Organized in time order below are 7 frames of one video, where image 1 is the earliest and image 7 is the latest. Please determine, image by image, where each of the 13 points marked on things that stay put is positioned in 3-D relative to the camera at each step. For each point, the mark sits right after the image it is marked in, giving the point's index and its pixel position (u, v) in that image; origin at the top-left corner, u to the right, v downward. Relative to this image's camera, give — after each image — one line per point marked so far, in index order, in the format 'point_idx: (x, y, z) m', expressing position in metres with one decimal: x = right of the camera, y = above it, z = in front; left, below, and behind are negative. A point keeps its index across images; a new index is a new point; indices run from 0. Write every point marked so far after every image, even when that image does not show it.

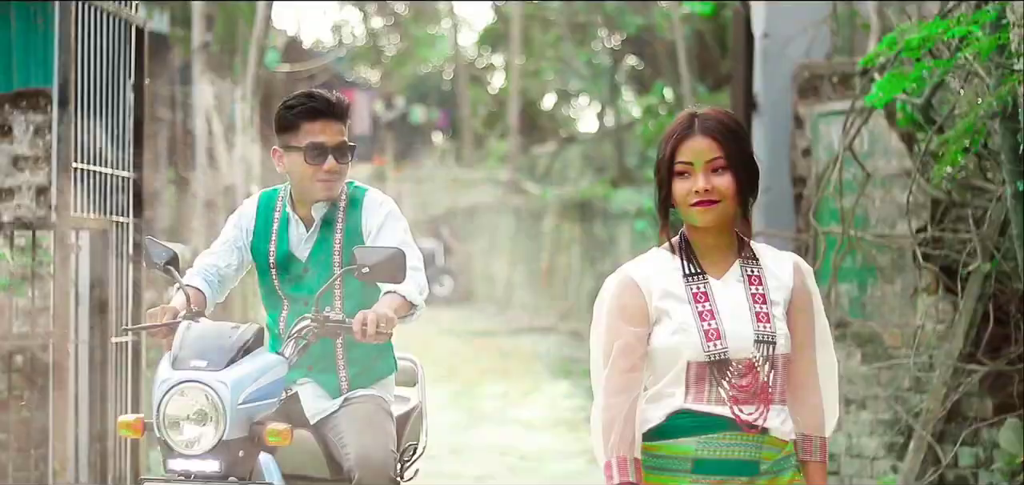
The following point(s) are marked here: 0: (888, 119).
0: (+1.8, +0.6, +6.0) m
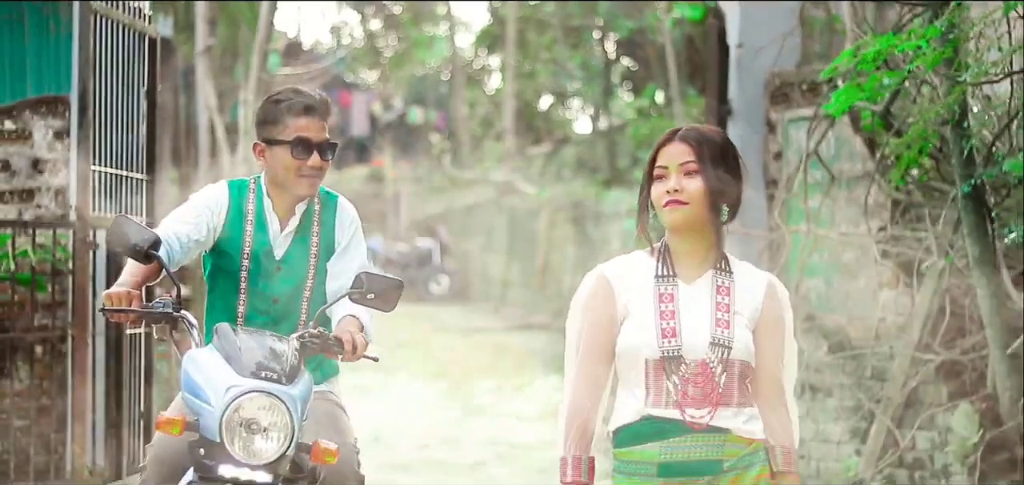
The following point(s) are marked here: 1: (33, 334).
0: (+1.8, +0.6, +6.4) m
1: (-2.4, -0.5, +6.2) m
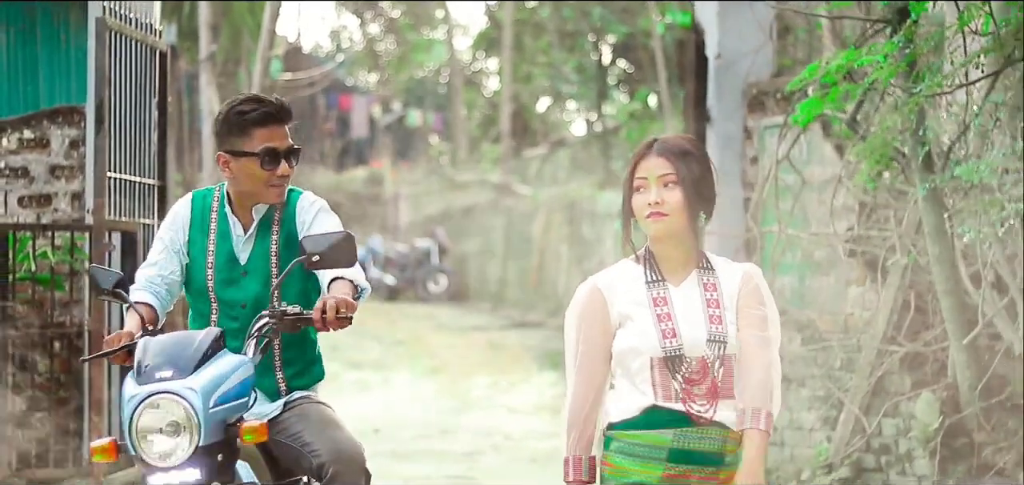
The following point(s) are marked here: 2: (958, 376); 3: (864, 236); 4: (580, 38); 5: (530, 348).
0: (+1.7, +0.6, +6.8) m
1: (-2.5, -0.5, +6.6) m
2: (+2.3, -0.7, +6.3) m
3: (+1.9, 0.0, +6.7) m
4: (+1.0, +3.1, +18.4) m
5: (+0.2, -1.3, +15.7) m
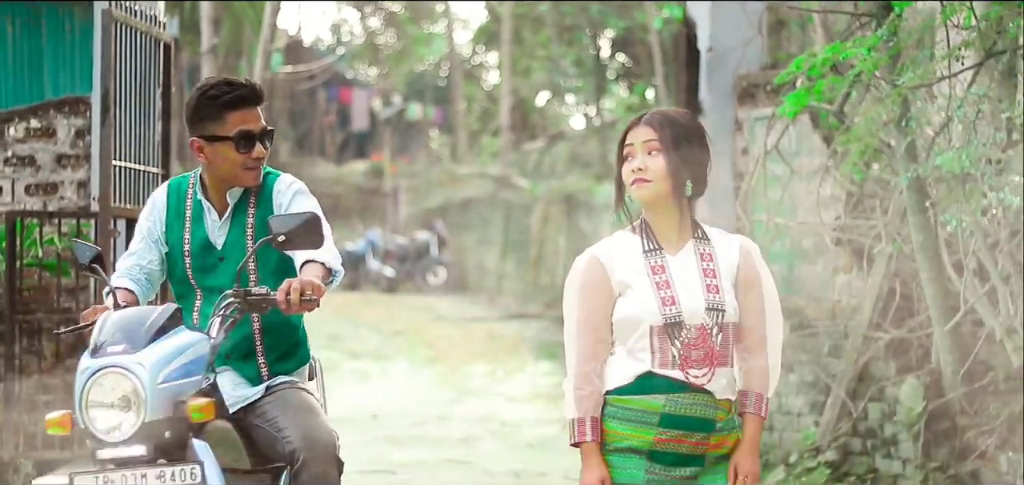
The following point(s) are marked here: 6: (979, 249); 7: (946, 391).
0: (+1.7, +0.7, +7.0) m
1: (-2.5, -0.4, +6.7) m
2: (+2.3, -0.6, +6.5) m
3: (+1.9, +0.1, +6.8) m
4: (+1.0, +3.2, +18.6) m
5: (+0.2, -1.2, +15.9) m
6: (+2.4, 0.0, +6.4) m
7: (+2.3, -0.8, +6.5) m
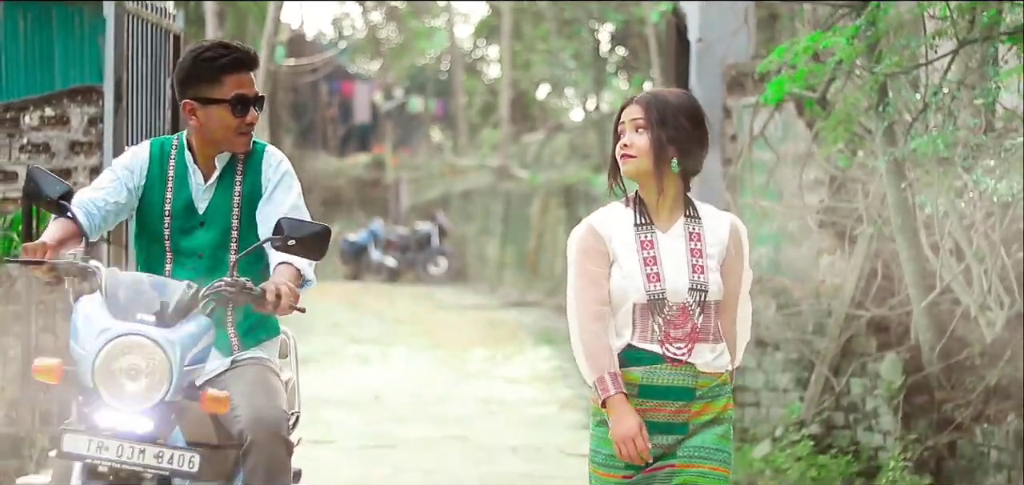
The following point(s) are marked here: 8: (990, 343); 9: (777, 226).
0: (+1.7, +0.8, +7.3) m
1: (-2.5, -0.3, +7.0) m
2: (+2.2, -0.5, +6.8) m
3: (+1.9, +0.2, +7.1) m
4: (+1.0, +3.3, +18.9) m
5: (+0.2, -1.1, +16.2) m
6: (+2.4, +0.1, +6.6) m
7: (+2.3, -0.7, +6.8) m
8: (+2.6, -0.5, +6.6) m
9: (+1.6, +0.1, +7.4) m
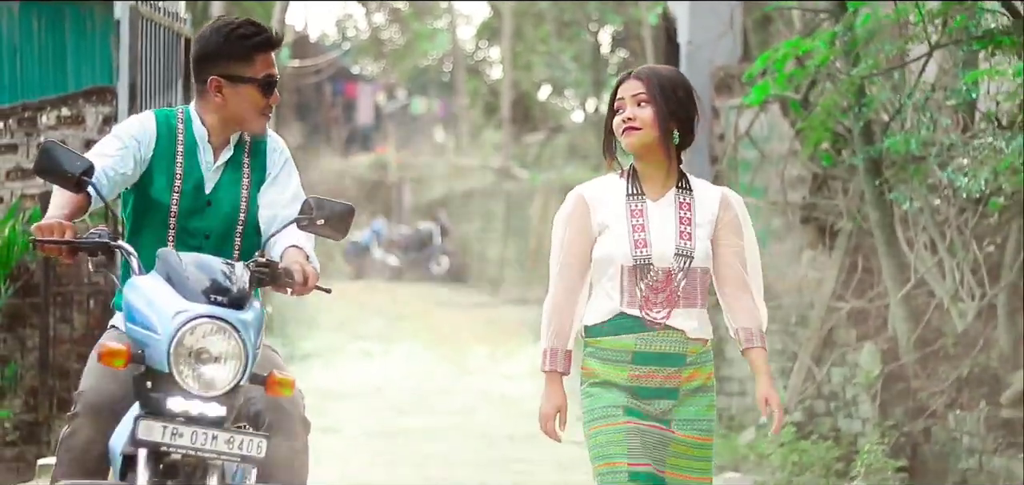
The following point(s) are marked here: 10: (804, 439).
0: (+1.7, +0.8, +7.6) m
1: (-2.5, -0.3, +7.4) m
2: (+2.2, -0.5, +7.1) m
3: (+1.8, +0.2, +7.5) m
4: (+1.0, +3.4, +19.2) m
5: (+0.2, -1.1, +16.5) m
6: (+2.4, +0.1, +7.0) m
7: (+2.2, -0.6, +7.1) m
8: (+2.5, -0.5, +6.9) m
9: (+1.6, +0.1, +7.8) m
10: (+1.7, -1.2, +7.3) m
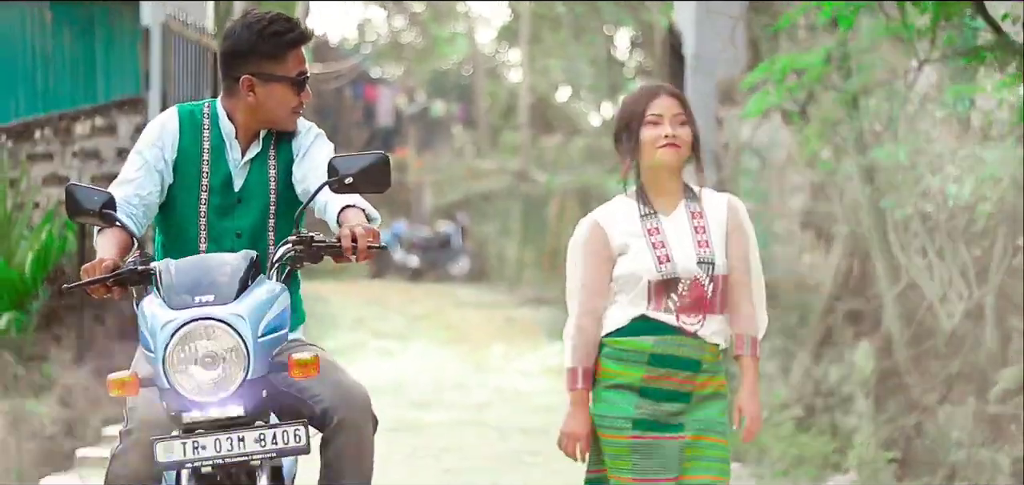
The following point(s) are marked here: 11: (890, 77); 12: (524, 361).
0: (+1.7, +0.8, +8.0) m
1: (-2.5, -0.3, +7.8) m
2: (+2.3, -0.5, +7.4) m
3: (+1.9, +0.2, +7.8) m
4: (+1.3, +3.3, +19.5) m
5: (+0.4, -1.1, +16.9) m
6: (+2.4, +0.1, +7.3) m
7: (+2.3, -0.7, +7.5) m
8: (+2.6, -0.5, +7.3) m
9: (+1.6, +0.1, +8.1) m
10: (+1.8, -1.2, +7.6) m
11: (+2.3, +1.0, +7.3) m
12: (+0.1, -1.2, +13.0) m
